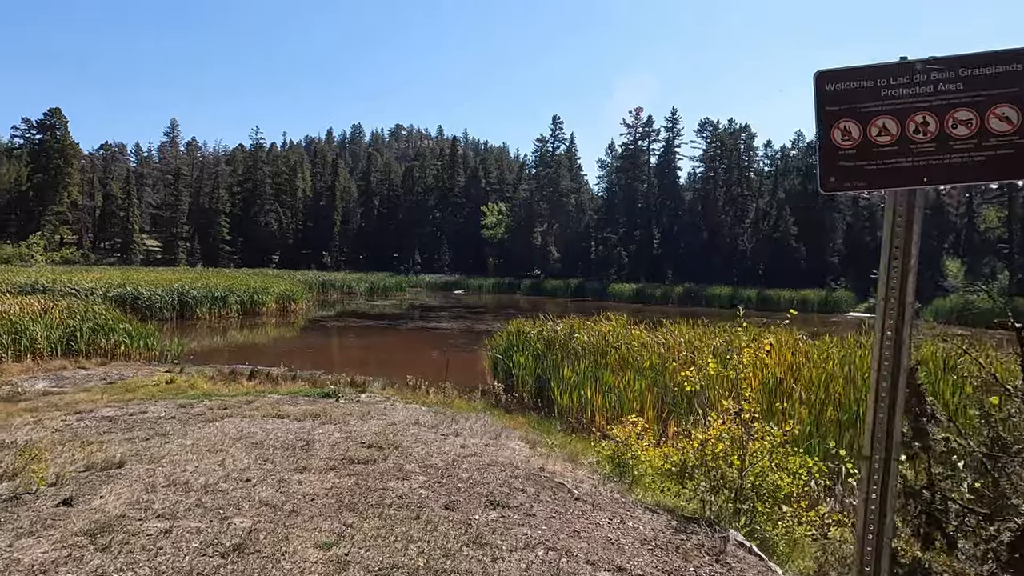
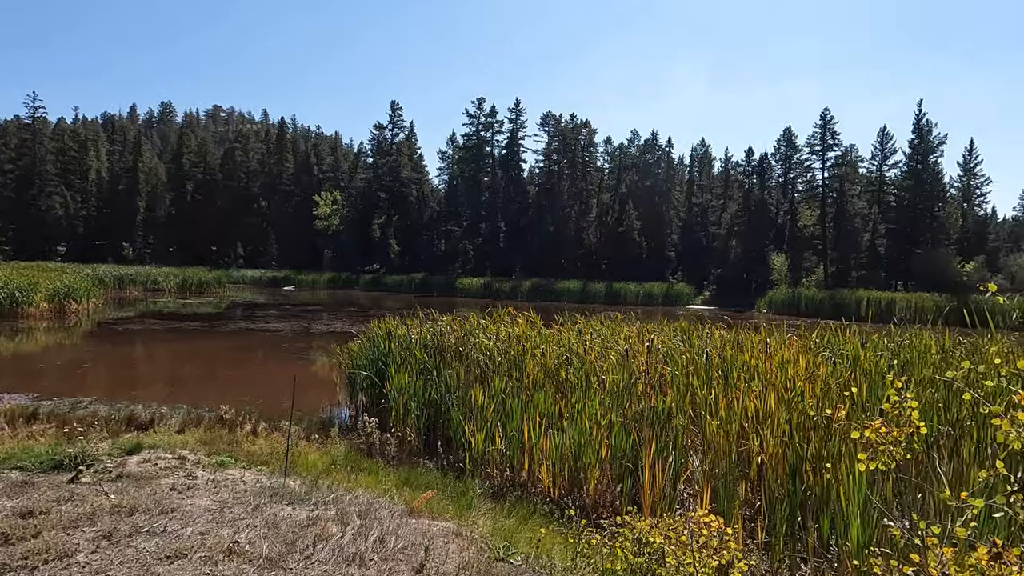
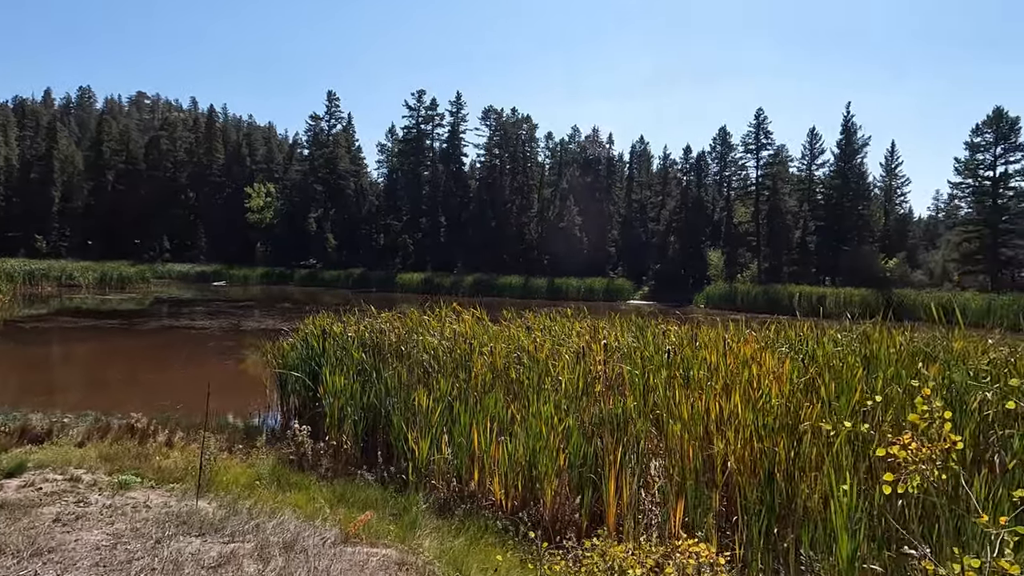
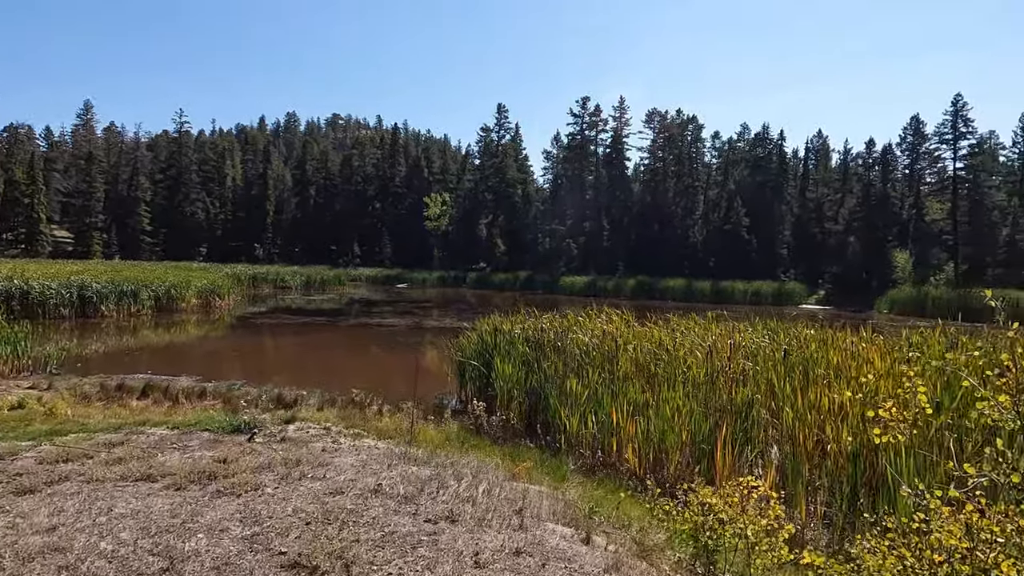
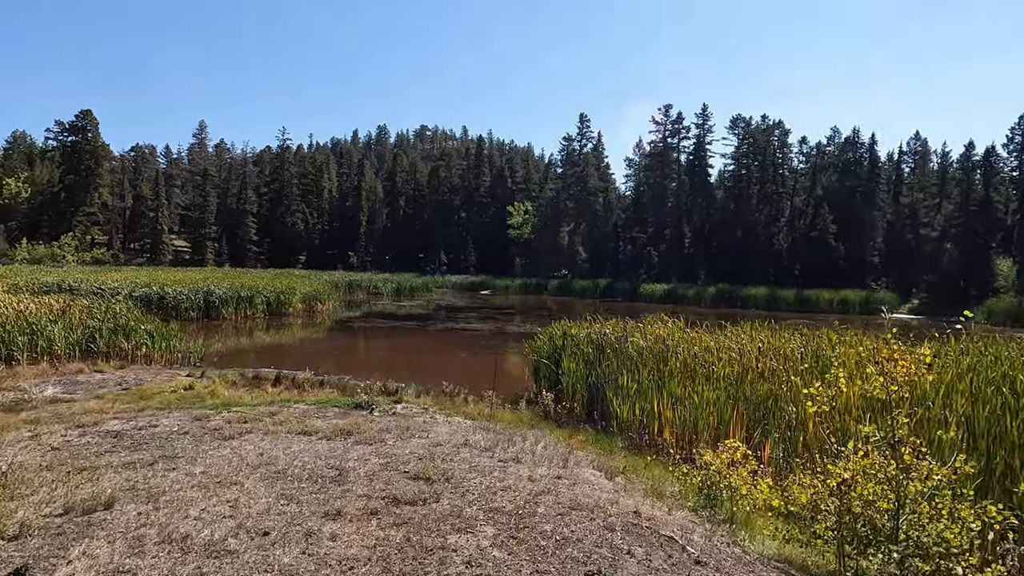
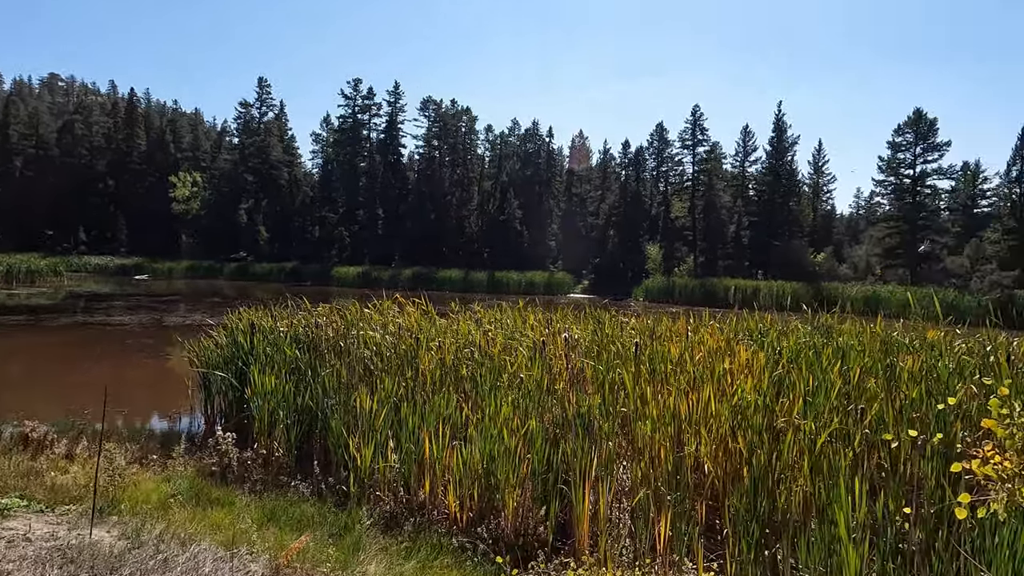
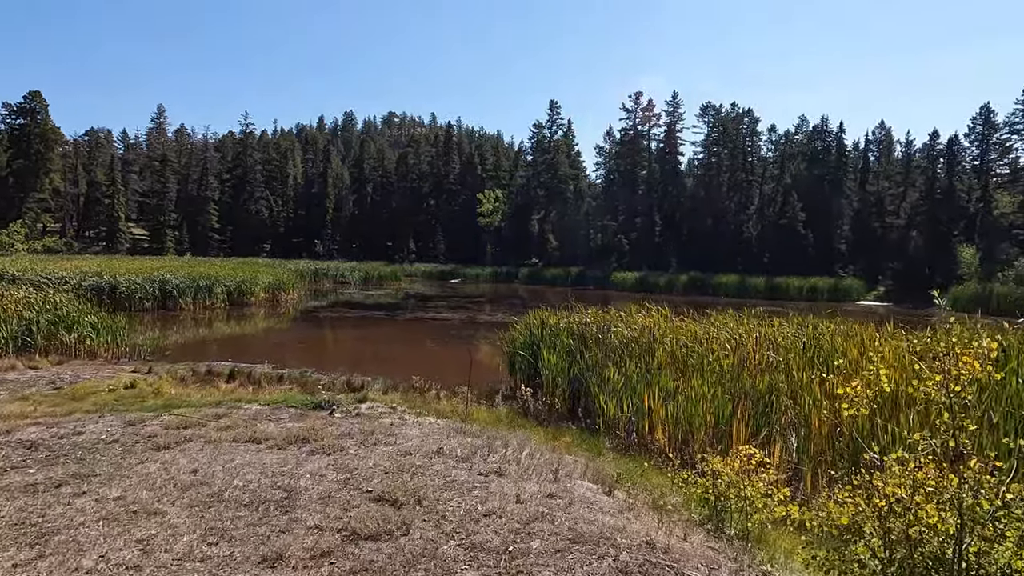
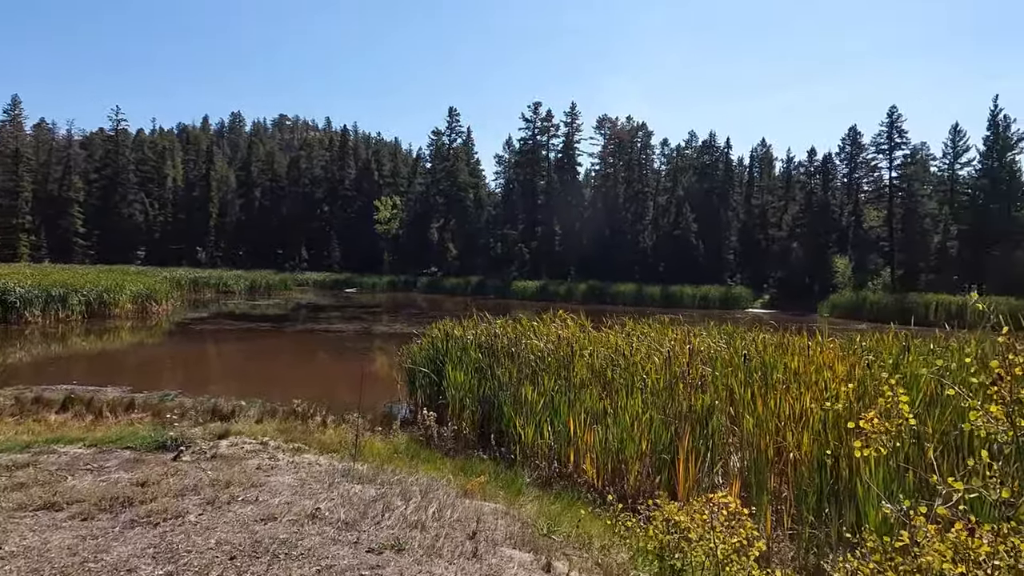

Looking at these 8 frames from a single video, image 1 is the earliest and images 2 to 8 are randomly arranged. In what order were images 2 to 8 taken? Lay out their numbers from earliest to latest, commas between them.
5, 7, 4, 8, 2, 3, 6
